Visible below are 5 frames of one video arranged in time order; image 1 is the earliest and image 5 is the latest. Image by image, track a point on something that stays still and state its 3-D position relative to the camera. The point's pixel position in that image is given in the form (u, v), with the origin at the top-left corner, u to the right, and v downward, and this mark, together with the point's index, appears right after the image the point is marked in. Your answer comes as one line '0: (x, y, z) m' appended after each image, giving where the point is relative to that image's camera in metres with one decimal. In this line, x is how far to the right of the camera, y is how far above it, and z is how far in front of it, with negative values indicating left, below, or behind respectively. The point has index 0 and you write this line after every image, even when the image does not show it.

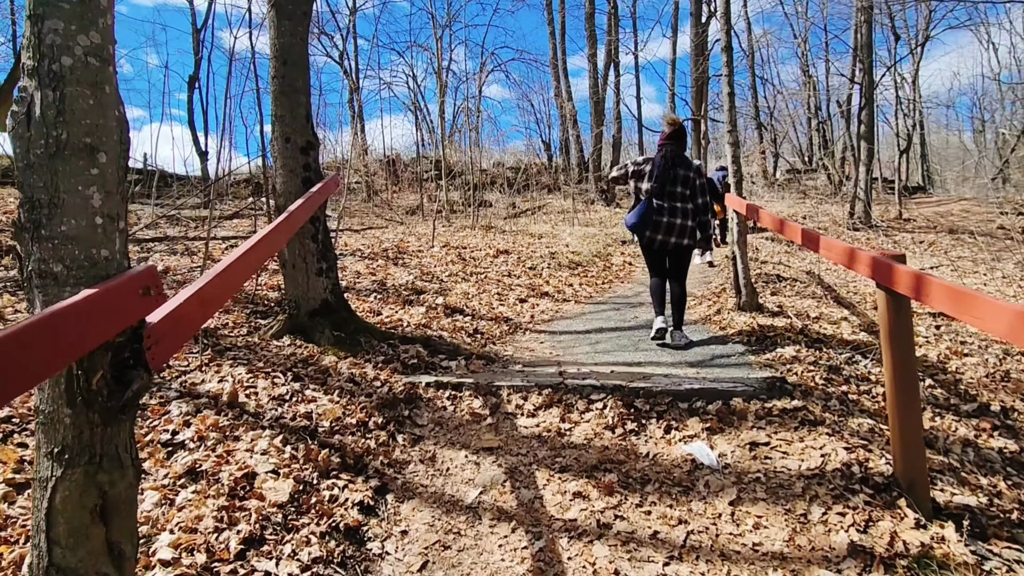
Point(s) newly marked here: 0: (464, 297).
0: (-0.6, -0.1, +6.9) m
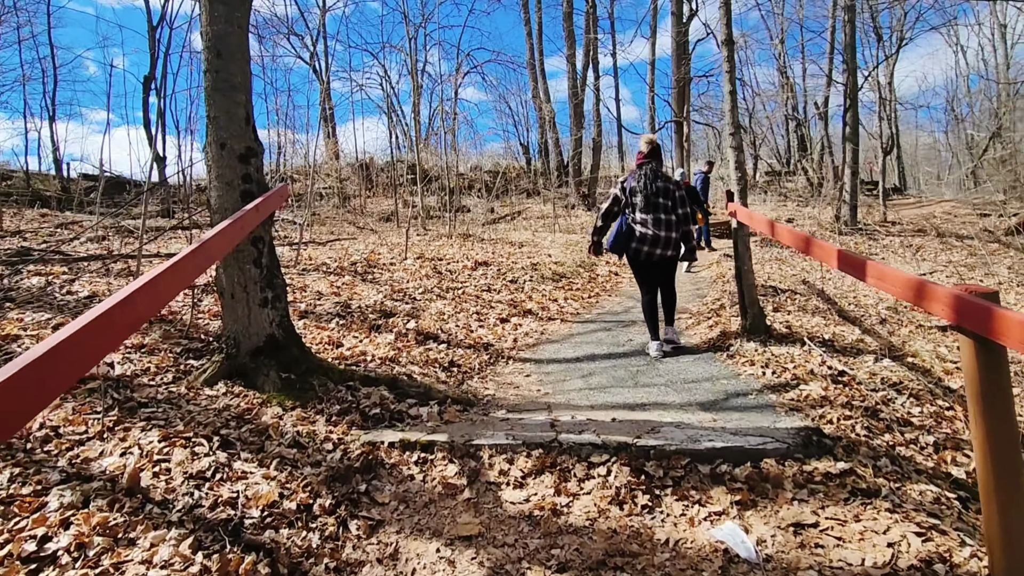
0: (-0.8, -0.4, +6.2) m
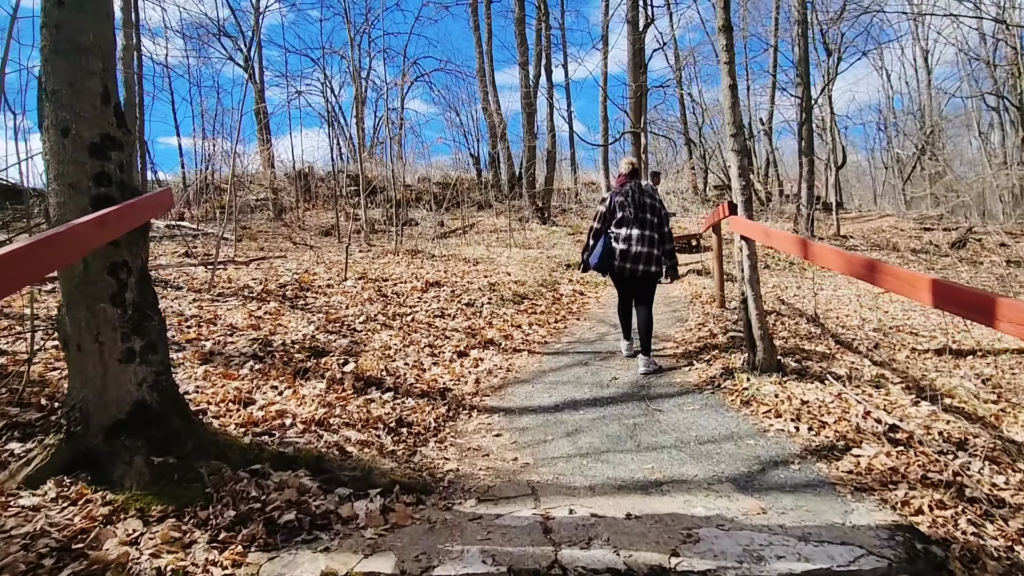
0: (-1.2, -0.6, +5.1) m
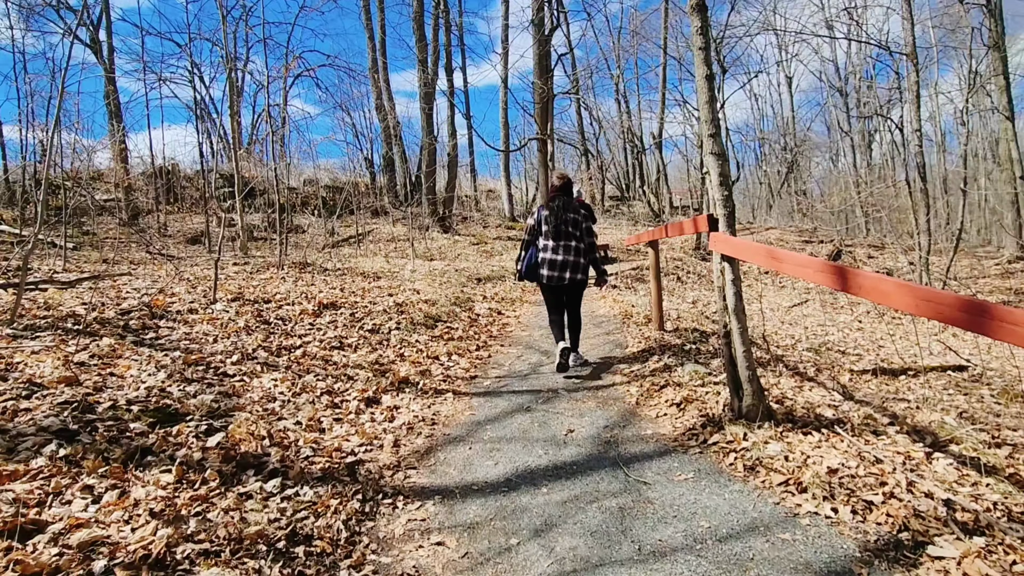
0: (-1.6, -0.9, +3.8) m
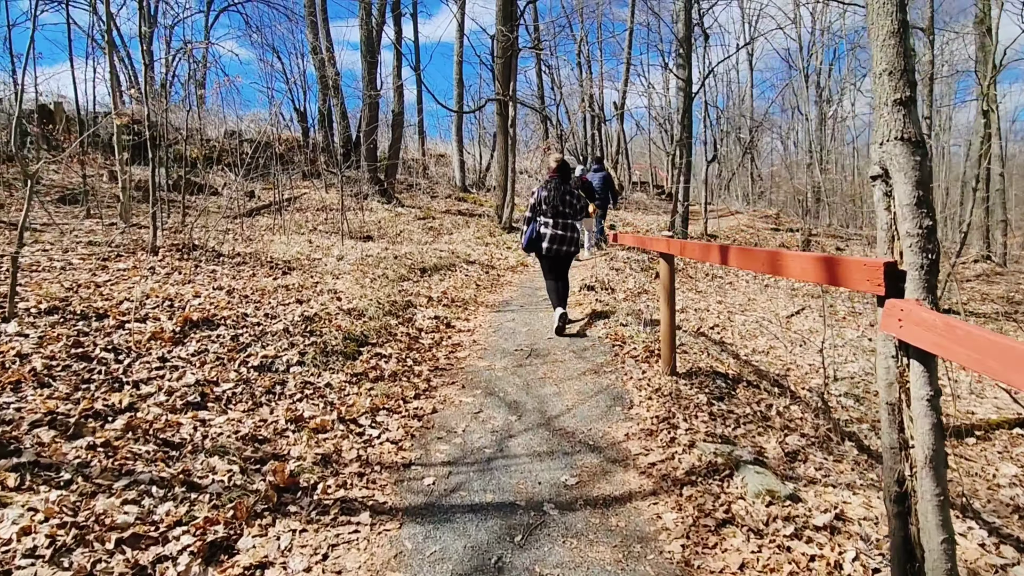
0: (-1.7, -1.2, +1.7) m
